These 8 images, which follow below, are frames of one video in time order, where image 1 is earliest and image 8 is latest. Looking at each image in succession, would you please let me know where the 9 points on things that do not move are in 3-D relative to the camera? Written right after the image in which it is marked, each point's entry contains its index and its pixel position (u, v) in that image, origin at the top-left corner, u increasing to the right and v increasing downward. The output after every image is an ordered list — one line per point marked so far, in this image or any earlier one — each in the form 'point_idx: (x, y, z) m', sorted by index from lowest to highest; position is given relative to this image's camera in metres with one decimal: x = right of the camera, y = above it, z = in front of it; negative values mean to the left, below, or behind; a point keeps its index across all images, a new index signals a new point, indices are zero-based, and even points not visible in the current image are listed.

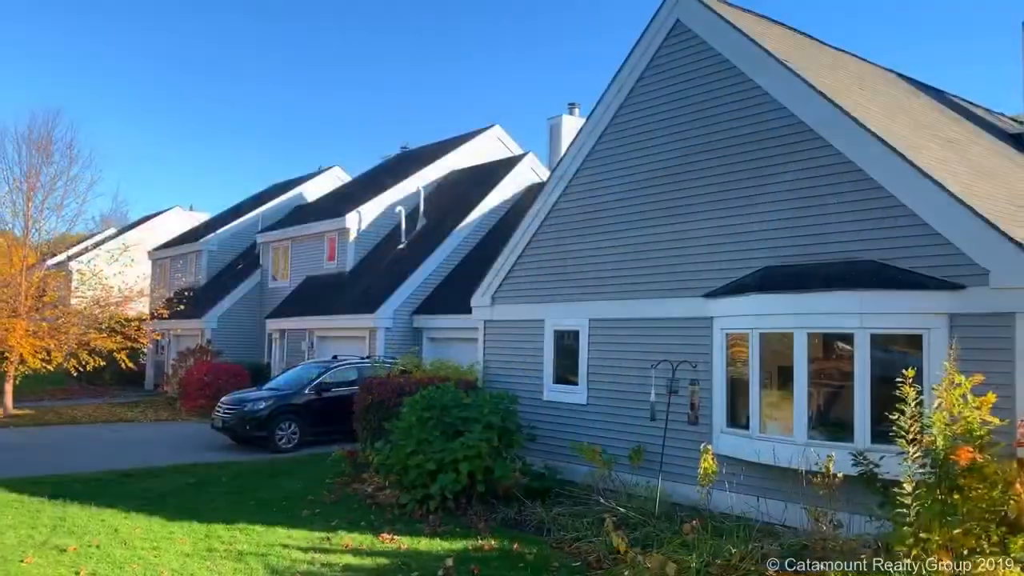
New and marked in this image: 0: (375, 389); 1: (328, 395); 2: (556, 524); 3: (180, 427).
0: (-1.9, -1.4, +12.3) m
1: (-3.4, -2.0, +16.3) m
2: (+0.5, -2.5, +9.2) m
3: (-6.9, -2.9, +18.2) m
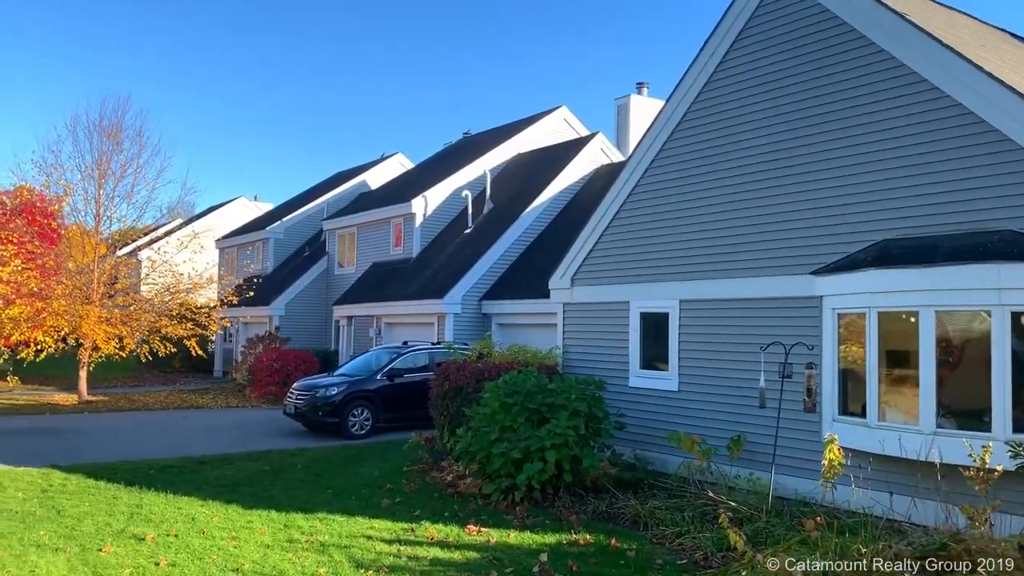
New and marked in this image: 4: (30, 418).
0: (-0.8, -1.2, +11.8) m
1: (-2.0, -1.7, +15.9) m
2: (+1.4, -2.3, +8.6) m
3: (-5.4, -2.6, +18.0) m
4: (-9.8, -2.7, +17.7) m
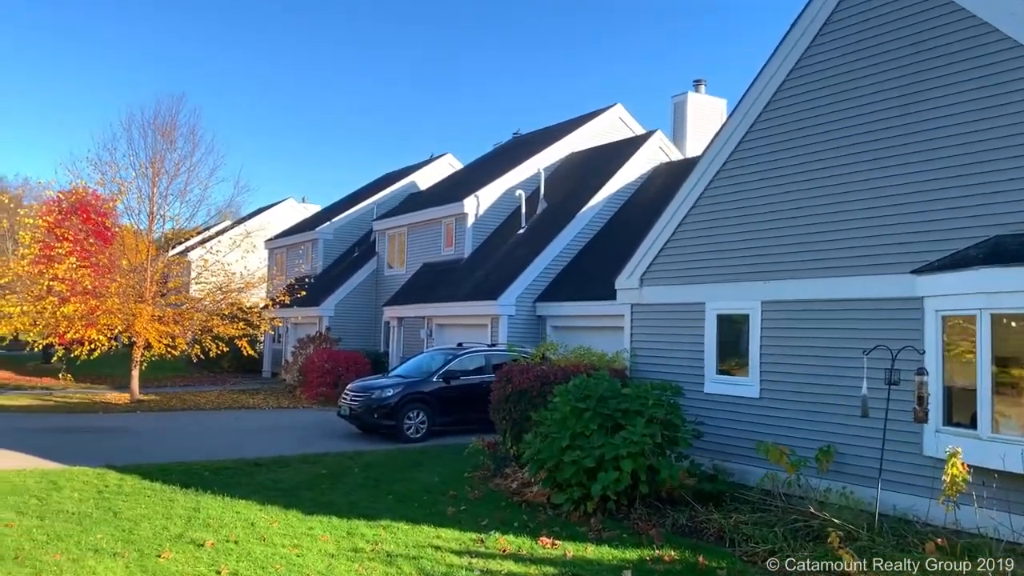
0: (0.0, -1.2, +11.3) m
1: (-1.0, -1.7, +15.5) m
2: (+2.1, -2.3, +8.0) m
3: (-4.2, -2.6, +17.7) m
4: (-8.7, -2.6, +17.6) m
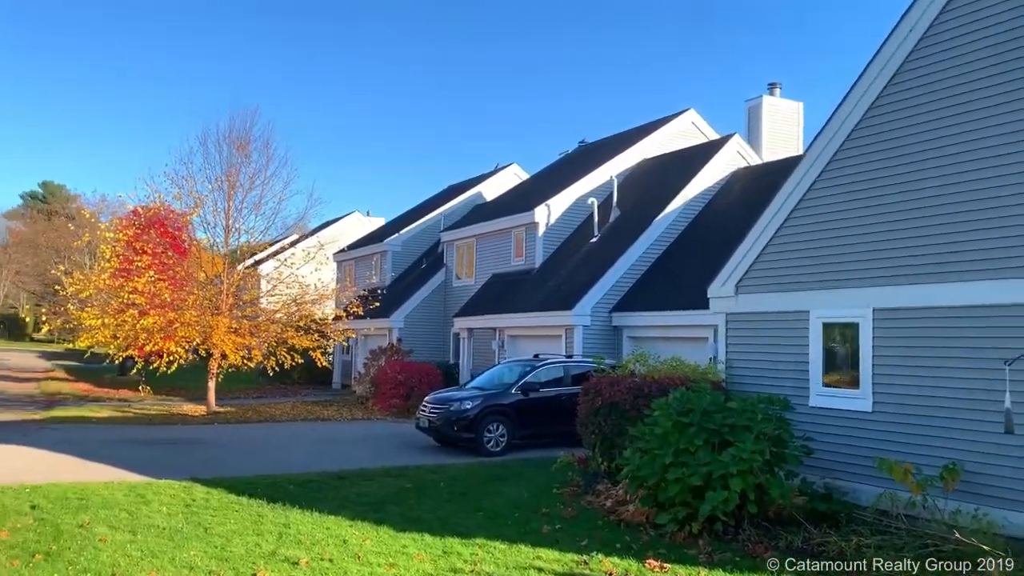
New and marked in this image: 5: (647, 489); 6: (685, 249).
0: (+1.2, -1.3, +10.9) m
1: (+0.4, -1.9, +15.1) m
2: (+3.0, -2.3, +7.4) m
3: (-2.7, -2.8, +17.5) m
4: (-7.1, -2.9, +17.7) m
5: (+1.4, -2.1, +8.9) m
6: (+3.9, +0.9, +19.6) m
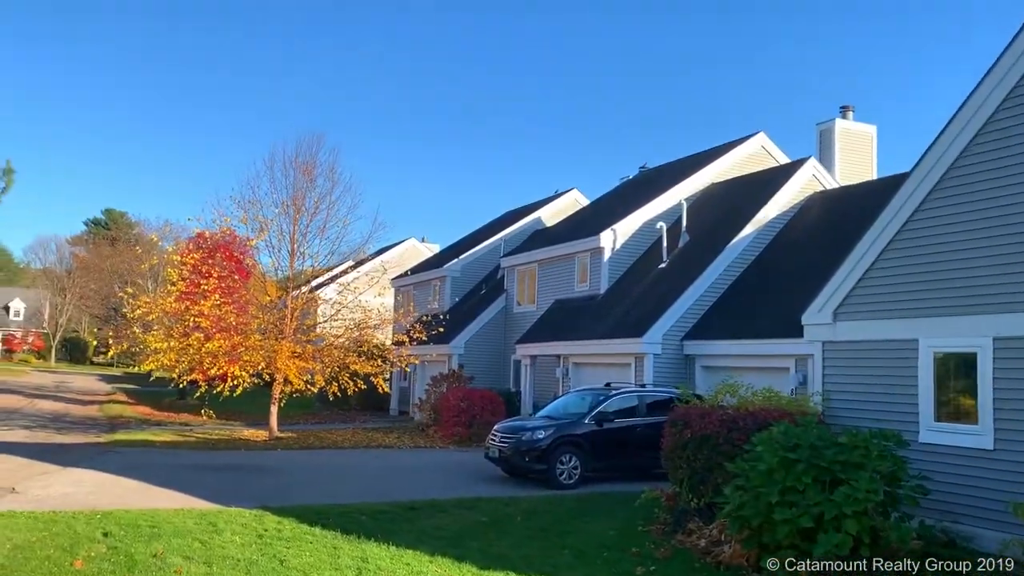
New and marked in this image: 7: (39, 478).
0: (+2.2, -1.6, +10.3) m
1: (+1.6, -2.3, +14.5) m
2: (+3.8, -2.5, +6.7) m
3: (-1.3, -3.3, +17.1) m
4: (-5.7, -3.3, +17.5) m
5: (+2.3, -2.3, +8.3) m
6: (+5.4, +0.3, +18.9) m
7: (-7.2, -2.9, +13.2) m
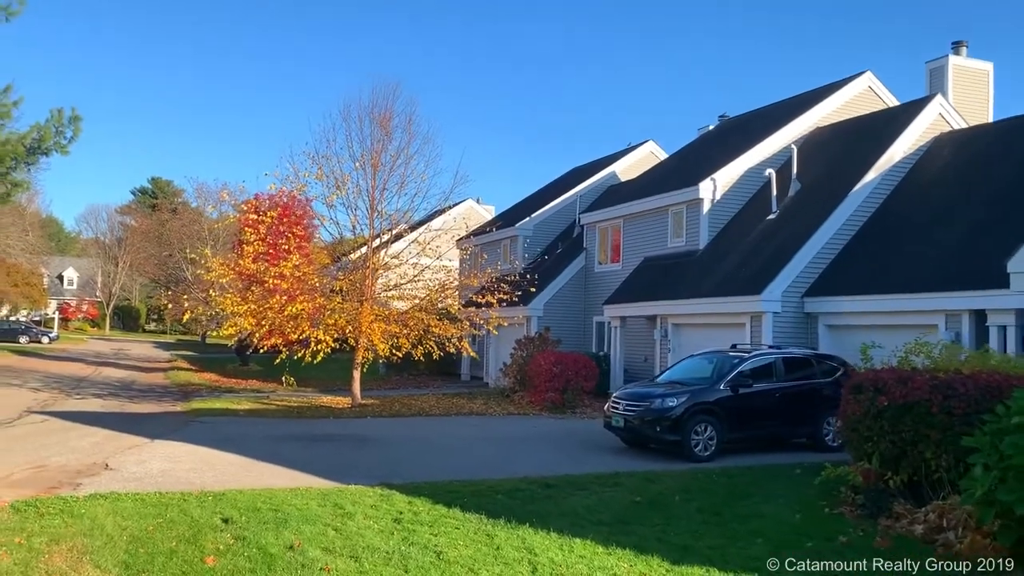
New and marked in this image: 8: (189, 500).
0: (+3.9, -1.0, +8.8) m
1: (+3.5, -1.6, +13.1) m
2: (+5.3, -2.1, +5.2) m
3: (+0.7, -2.5, +15.8) m
4: (-3.7, -2.6, +16.5) m
5: (+3.9, -1.8, +6.8) m
6: (+7.4, +1.2, +17.2) m
7: (-5.4, -2.3, +12.2) m
8: (-3.3, -2.1, +8.8) m
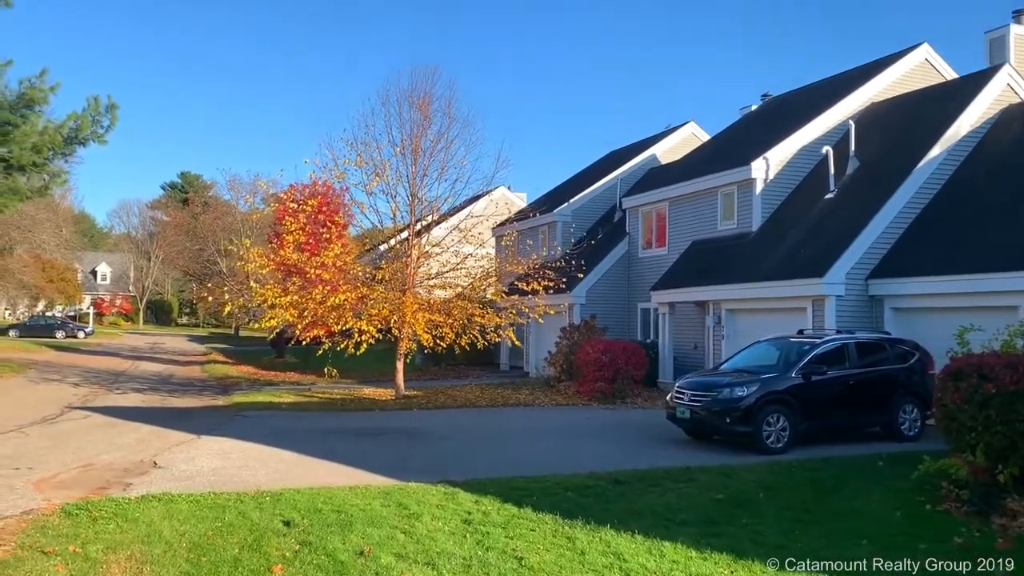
0: (+4.6, -0.8, +8.1) m
1: (+4.4, -1.3, +12.4) m
2: (+6.0, -1.9, +4.4) m
3: (+1.6, -2.3, +15.2) m
4: (-2.7, -2.4, +16.0) m
5: (+4.5, -1.6, +6.1) m
6: (+8.3, +1.6, +16.3) m
7: (-4.5, -2.2, +11.8) m
8: (-2.6, -2.0, +8.3) m
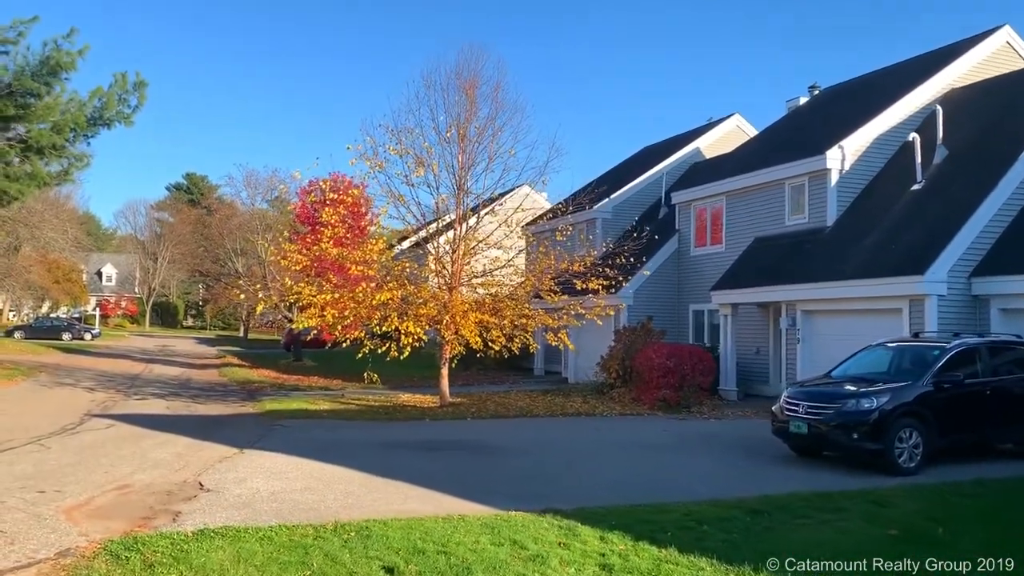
0: (+5.7, -0.7, +6.5) m
1: (+5.5, -1.3, +10.9) m
2: (+7.1, -1.8, +2.9) m
3: (+2.8, -2.2, +13.7) m
4: (-1.6, -2.3, +14.5) m
5: (+5.6, -1.5, +4.6) m
6: (+9.5, +1.6, +14.8) m
7: (-3.4, -2.1, +10.3) m
8: (-1.4, -2.0, +6.8) m
